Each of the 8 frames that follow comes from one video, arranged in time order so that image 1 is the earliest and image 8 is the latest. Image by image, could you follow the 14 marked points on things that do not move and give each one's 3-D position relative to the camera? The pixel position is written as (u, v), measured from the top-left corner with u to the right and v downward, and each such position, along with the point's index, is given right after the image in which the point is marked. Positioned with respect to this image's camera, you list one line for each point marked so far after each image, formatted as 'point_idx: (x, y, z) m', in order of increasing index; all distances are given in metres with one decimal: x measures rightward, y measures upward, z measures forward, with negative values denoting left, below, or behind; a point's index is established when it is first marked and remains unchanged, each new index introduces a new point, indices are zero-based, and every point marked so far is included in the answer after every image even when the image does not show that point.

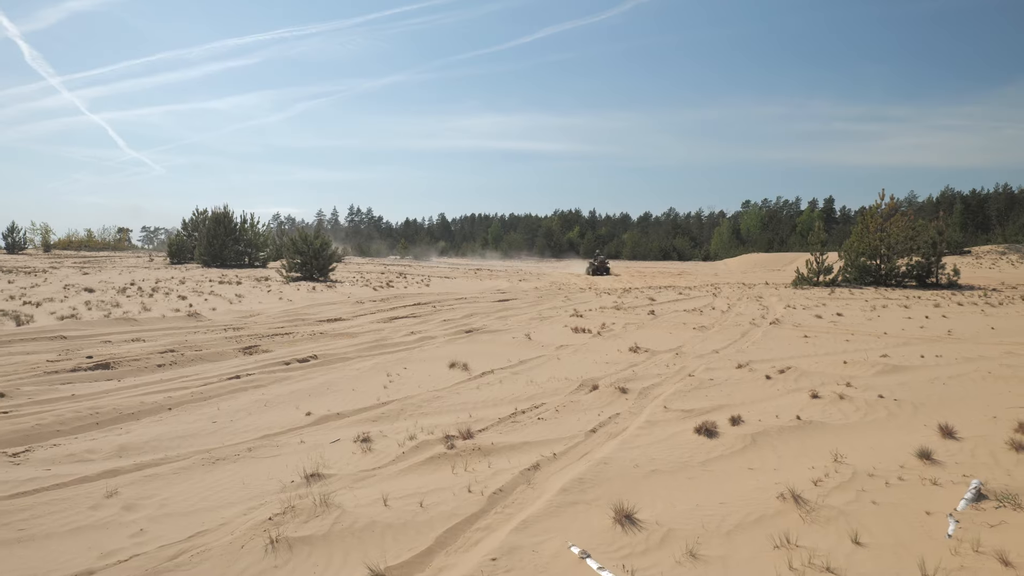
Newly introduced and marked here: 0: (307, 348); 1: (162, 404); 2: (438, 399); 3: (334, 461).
0: (-3.9, -1.1, +11.3) m
1: (-4.2, -1.4, +7.0) m
2: (-0.9, -1.4, +7.1) m
3: (-1.5, -1.4, +4.8) m
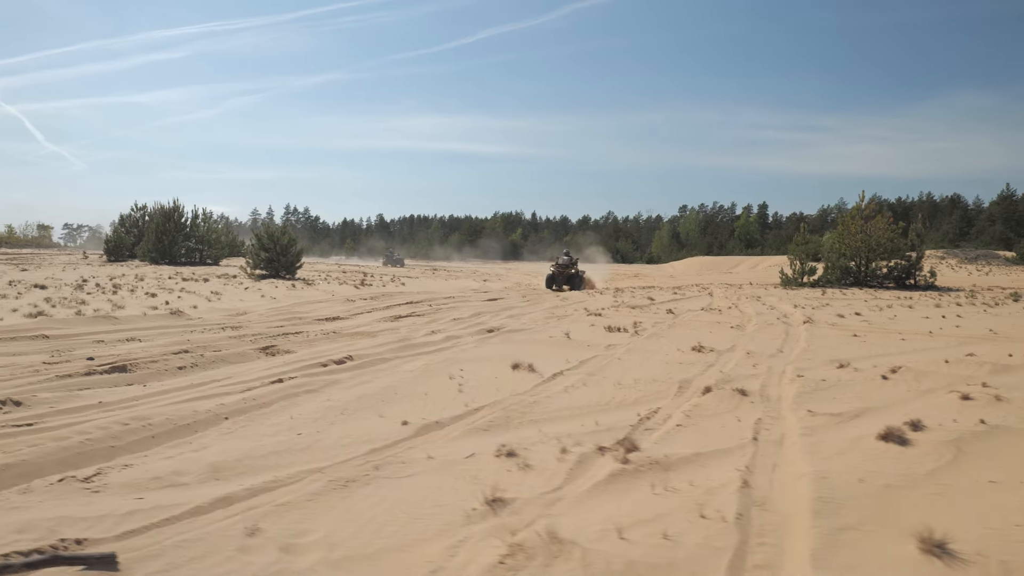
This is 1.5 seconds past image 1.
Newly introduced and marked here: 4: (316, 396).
0: (-3.2, -1.0, +10.2) m
1: (-3.0, -1.3, +5.9) m
2: (+0.3, -1.3, +6.3) m
3: (-0.1, -1.3, +4.0) m
4: (-2.2, -1.2, +6.7) m
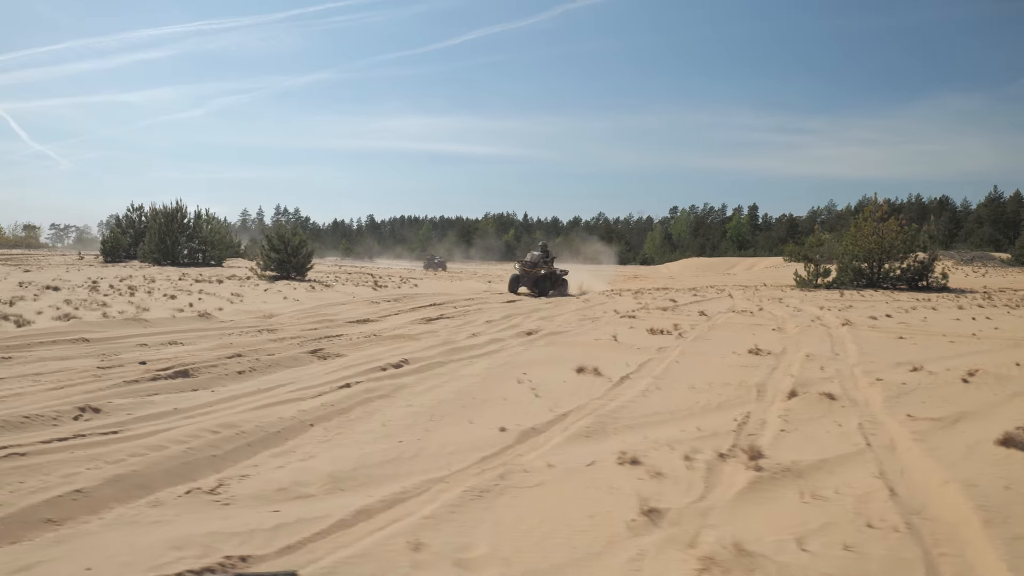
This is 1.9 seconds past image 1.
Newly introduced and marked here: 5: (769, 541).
0: (-2.3, -1.0, +10.1) m
1: (-2.1, -1.3, +5.8) m
2: (+1.2, -1.3, +6.2) m
3: (+0.9, -1.4, +4.0) m
4: (-1.3, -1.3, +6.6) m
5: (+1.4, -1.4, +3.2) m
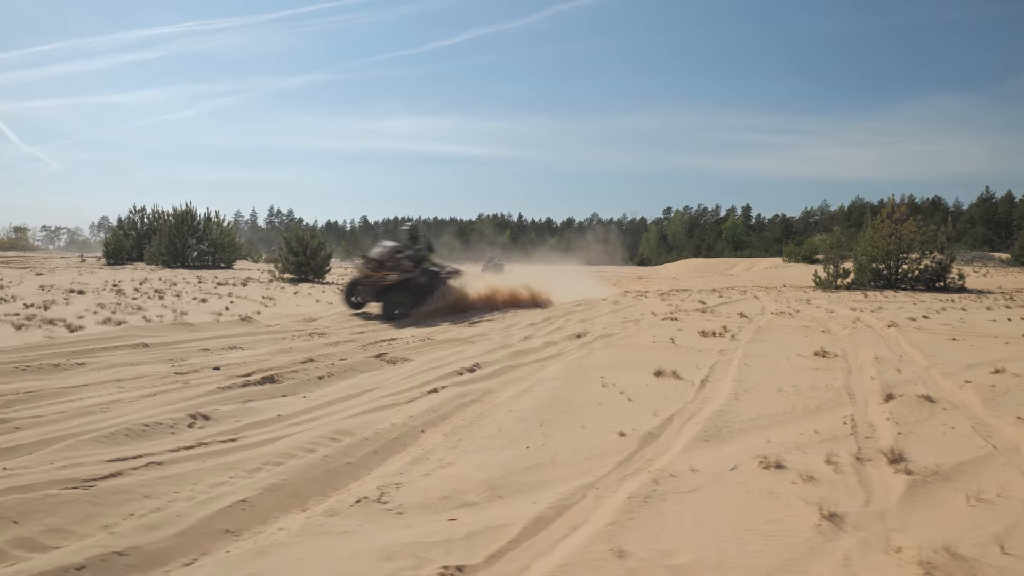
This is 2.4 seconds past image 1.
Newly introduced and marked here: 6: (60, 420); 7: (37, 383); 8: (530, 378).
0: (-1.2, -1.1, +10.1) m
1: (-1.0, -1.4, +5.8) m
2: (+2.3, -1.4, +6.3) m
3: (+2.0, -1.4, +4.0) m
4: (-0.2, -1.3, +6.6) m
5: (+2.6, -1.4, +3.2) m
6: (-4.4, -1.3, +5.6) m
7: (-5.9, -1.2, +7.2) m
8: (+0.2, -1.3, +8.0) m
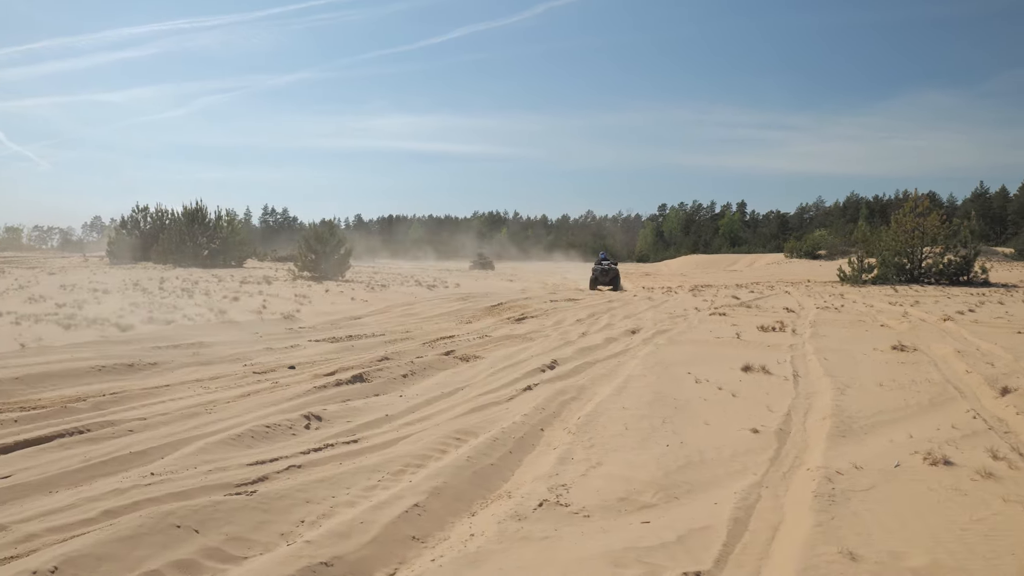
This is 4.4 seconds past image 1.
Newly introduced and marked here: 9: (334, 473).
0: (-0.1, -1.0, +9.9) m
1: (+0.2, -1.4, +5.6) m
2: (+3.4, -1.3, +6.1) m
3: (+3.2, -1.4, +3.9) m
4: (+0.9, -1.3, +6.4) m
5: (+3.8, -1.4, +3.1) m
6: (-3.2, -1.3, +5.4) m
7: (-4.7, -1.2, +7.0) m
8: (+1.4, -1.2, +7.9) m
9: (-1.3, -1.4, +4.4) m
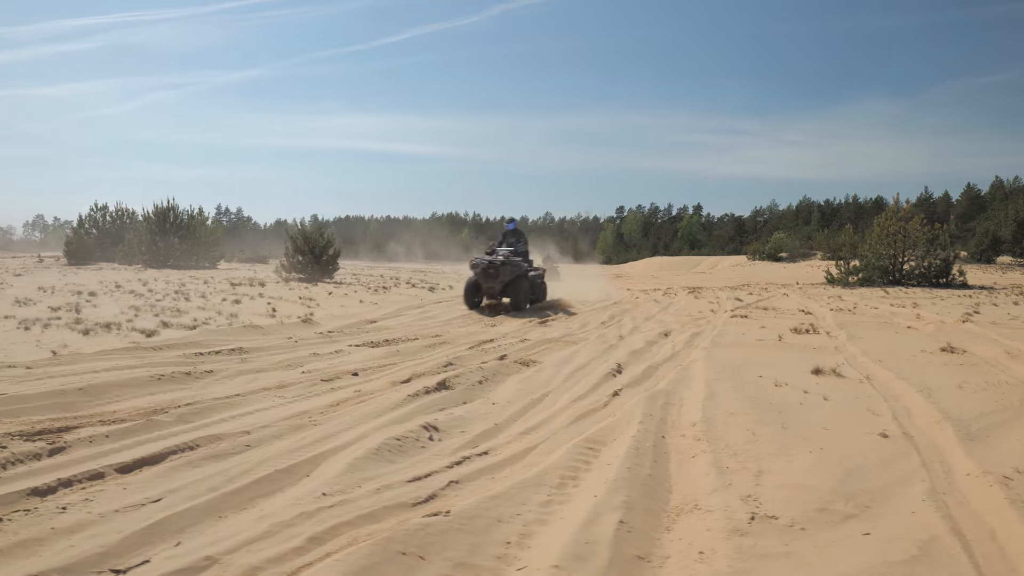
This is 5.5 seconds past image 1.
0: (+0.8, -1.1, +9.8) m
1: (+1.4, -1.4, +5.5) m
2: (+4.6, -1.3, +6.2) m
3: (+4.5, -1.4, +3.9) m
4: (+2.1, -1.3, +6.4) m
5: (+5.1, -1.4, +3.2) m
6: (-2.0, -1.3, +5.1) m
7: (-3.6, -1.2, +6.6) m
8: (+2.4, -1.2, +7.8) m
9: (-0.1, -1.4, +4.2) m
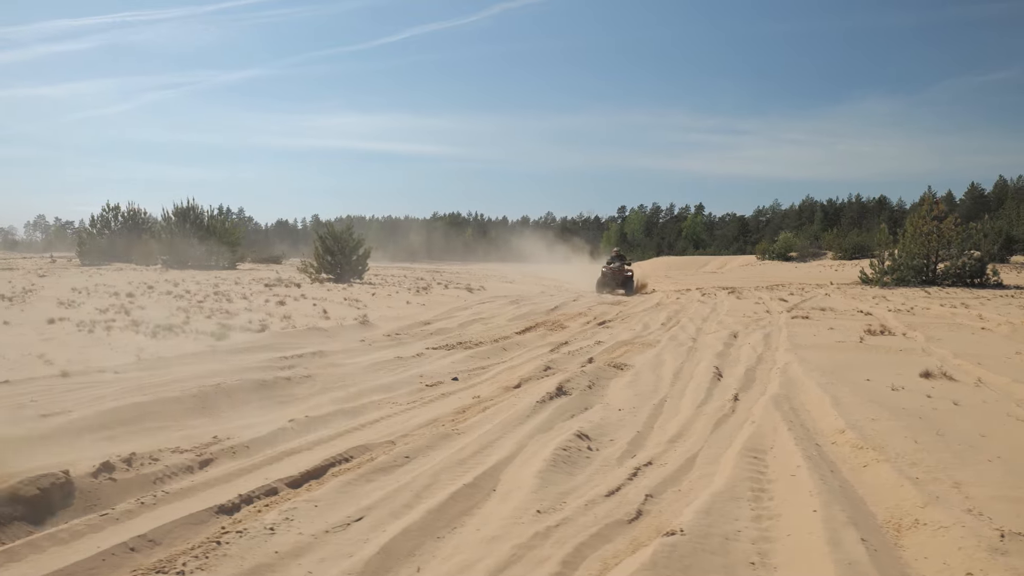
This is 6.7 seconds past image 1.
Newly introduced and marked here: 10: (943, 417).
0: (+2.1, -1.1, +9.6) m
1: (+2.7, -1.4, +5.3) m
2: (+5.9, -1.3, +6.0) m
3: (+5.8, -1.4, +3.7) m
4: (+3.4, -1.3, +6.1) m
5: (+6.4, -1.4, +3.0) m
6: (-0.6, -1.3, +4.9) m
7: (-2.3, -1.3, +6.4) m
8: (+3.8, -1.3, +7.6) m
9: (+1.3, -1.5, +4.0) m
10: (+4.5, -1.3, +6.1) m
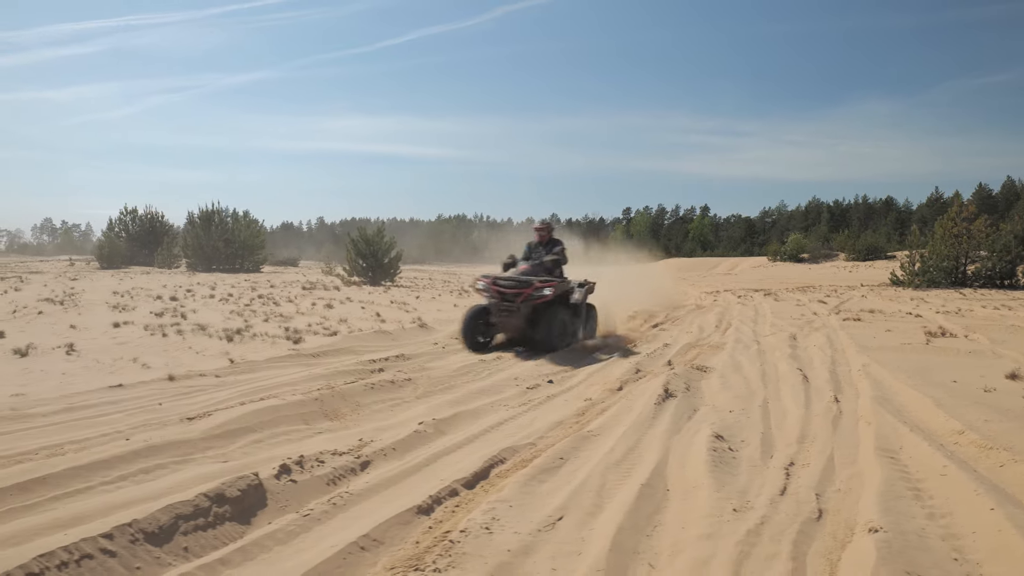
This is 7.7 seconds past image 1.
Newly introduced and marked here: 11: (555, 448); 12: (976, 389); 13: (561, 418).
0: (+3.4, -1.2, +9.7) m
1: (+4.0, -1.5, +5.4) m
2: (+7.2, -1.4, +6.1) m
3: (+7.1, -1.4, +3.8) m
4: (+4.7, -1.4, +6.2) m
5: (+7.7, -1.5, +3.1) m
6: (+0.6, -1.4, +5.0) m
7: (-1.0, -1.3, +6.5) m
8: (+5.0, -1.3, +7.7) m
9: (+2.5, -1.5, +4.1) m
10: (+5.7, -1.4, +6.2) m
11: (+0.3, -1.4, +5.0) m
12: (+6.0, -1.3, +7.5) m
13: (+0.5, -1.3, +6.0) m
